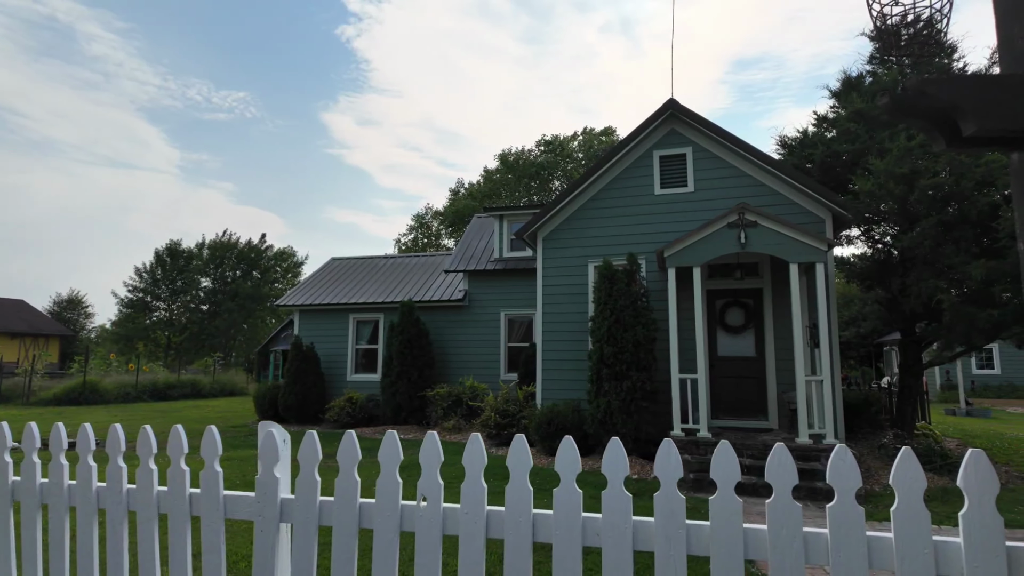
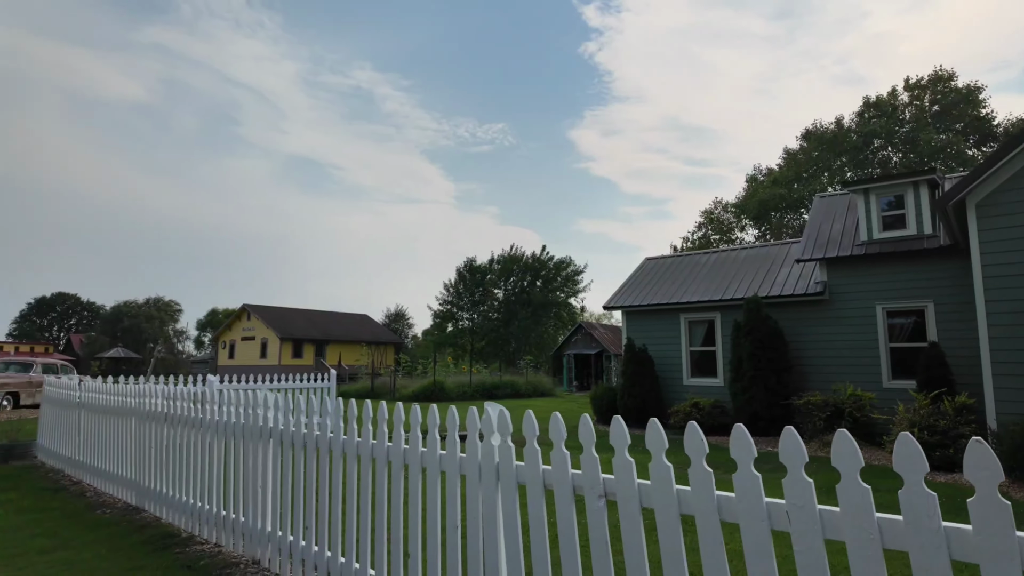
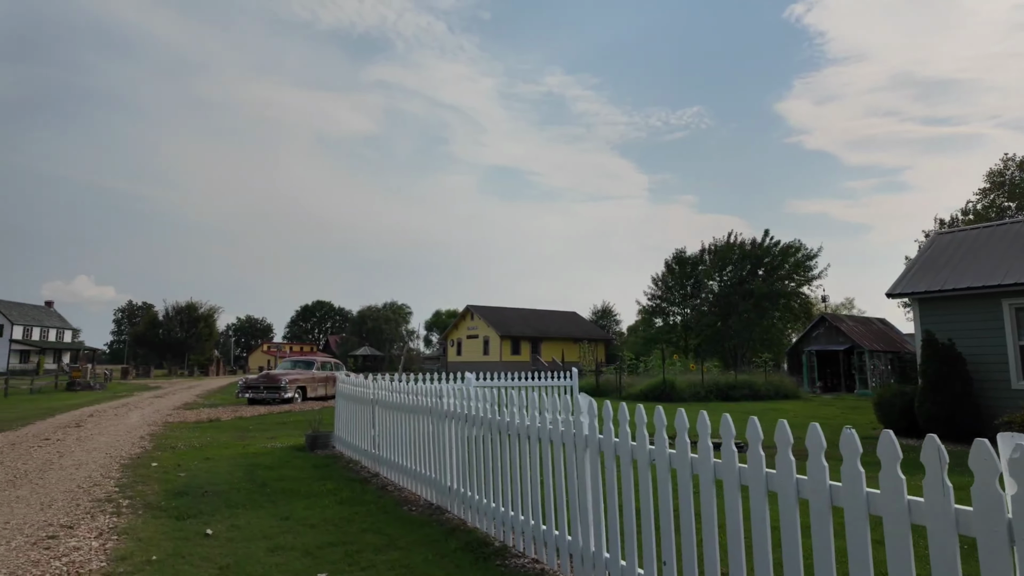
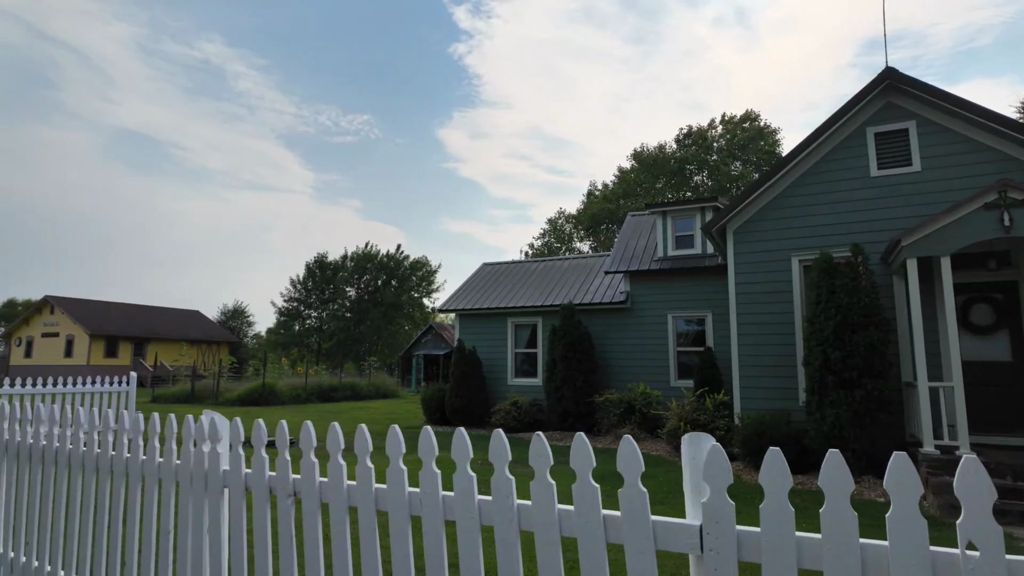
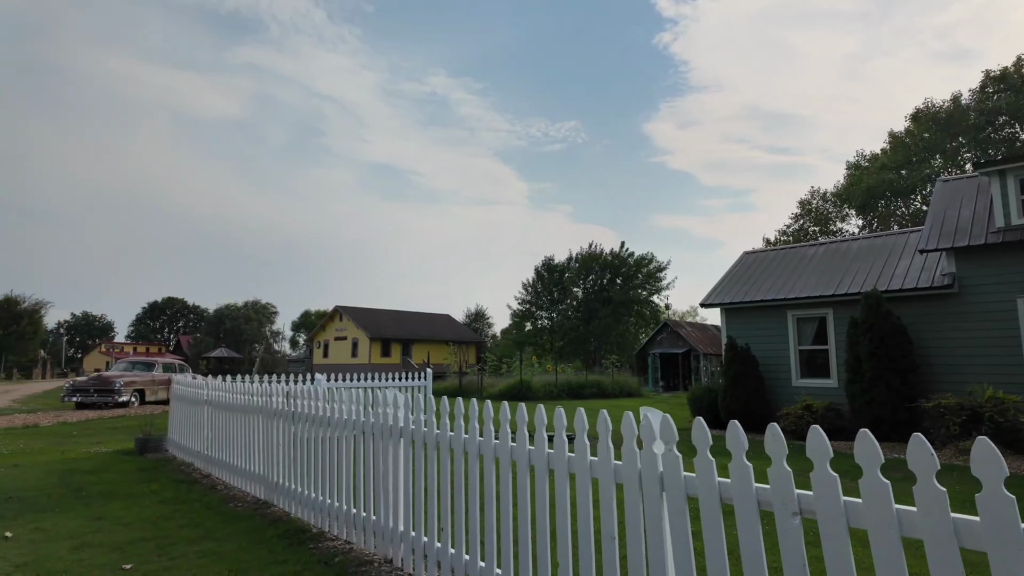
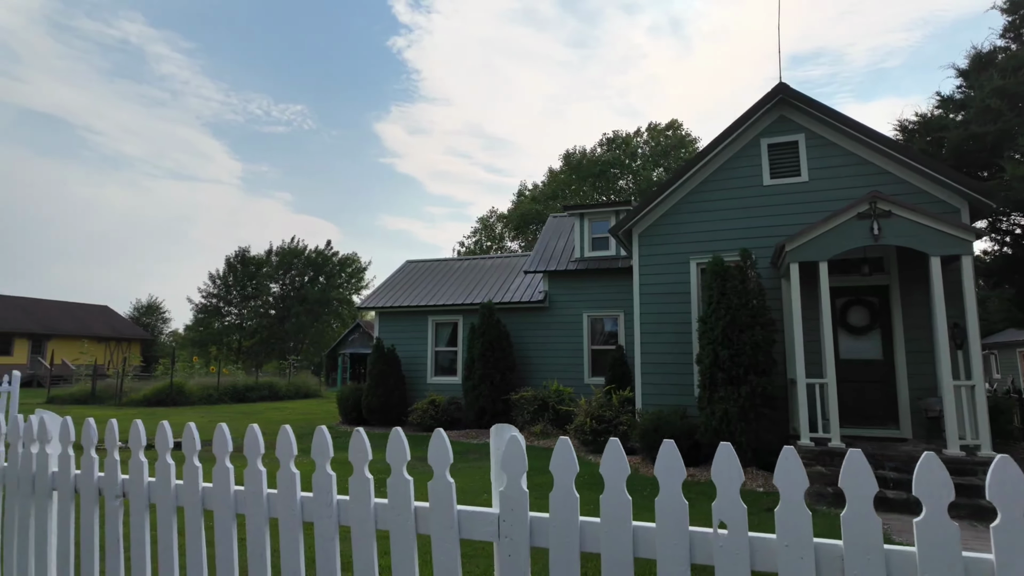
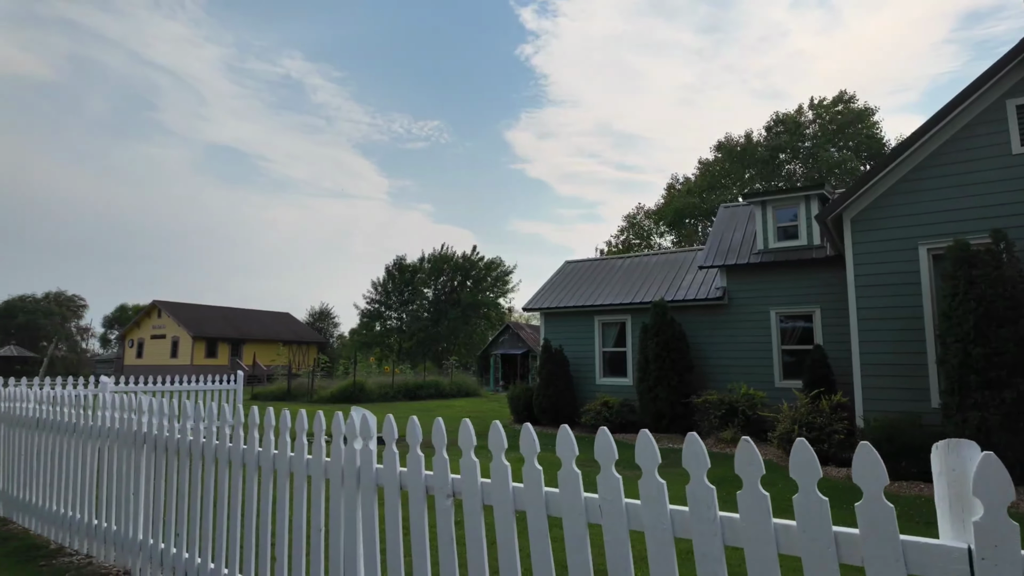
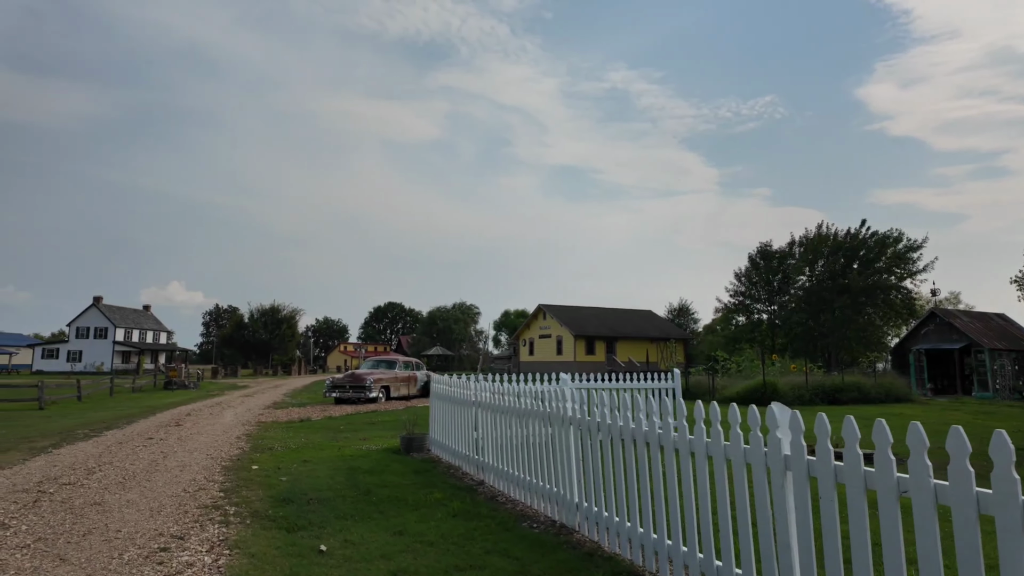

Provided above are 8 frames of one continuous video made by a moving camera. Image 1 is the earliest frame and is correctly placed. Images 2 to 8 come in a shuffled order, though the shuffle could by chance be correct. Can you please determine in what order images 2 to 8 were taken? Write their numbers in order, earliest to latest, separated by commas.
6, 4, 7, 2, 5, 3, 8
